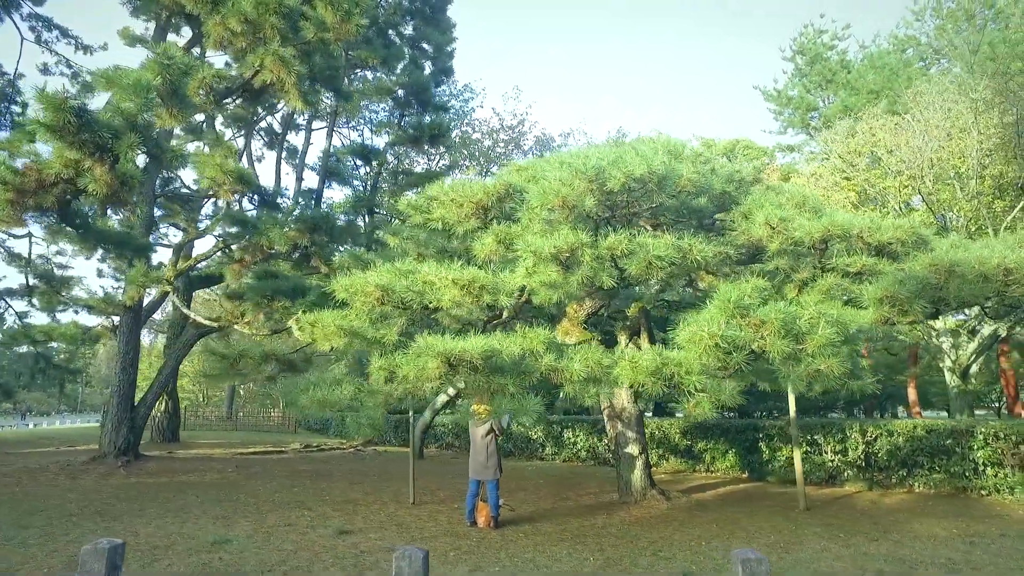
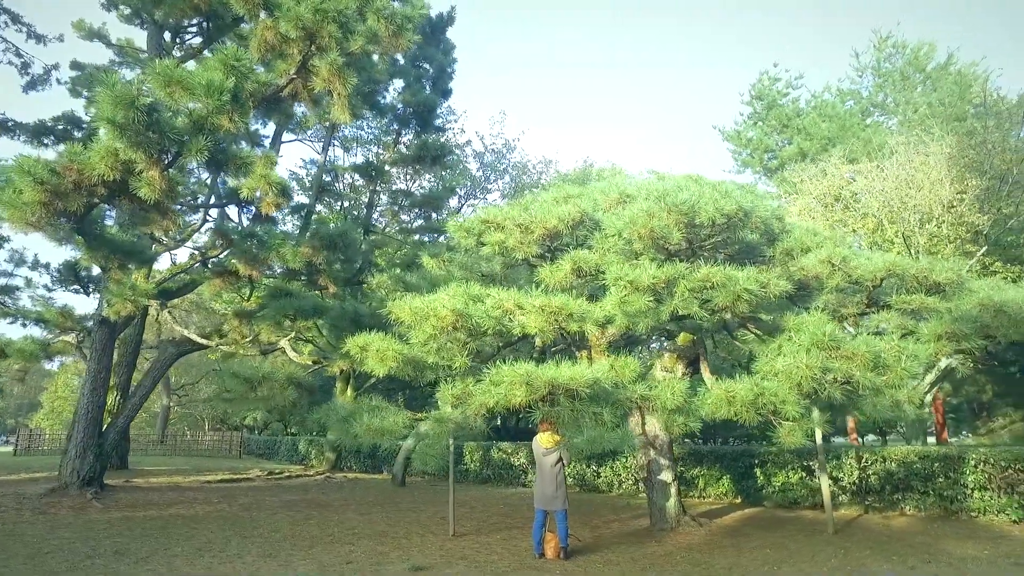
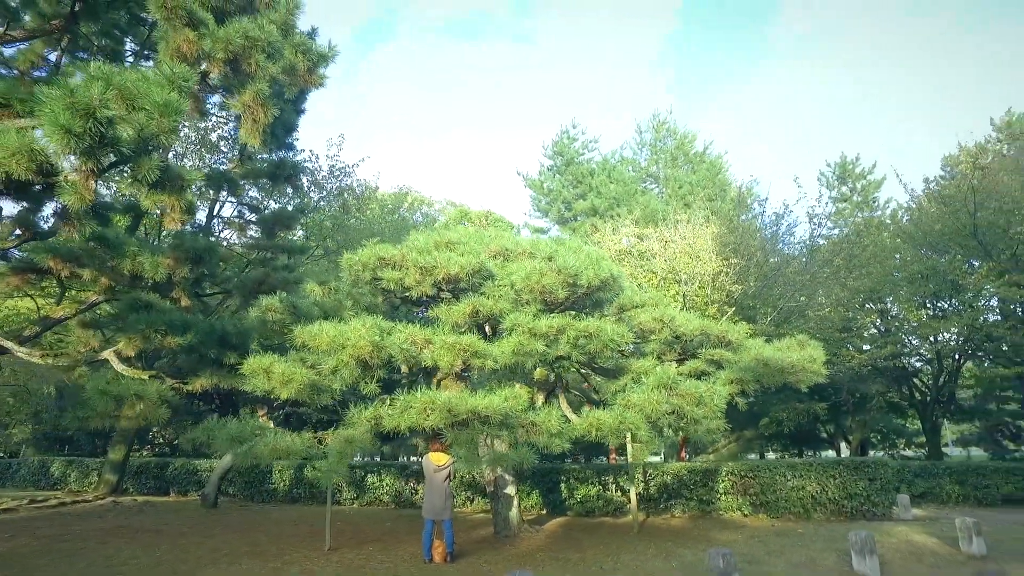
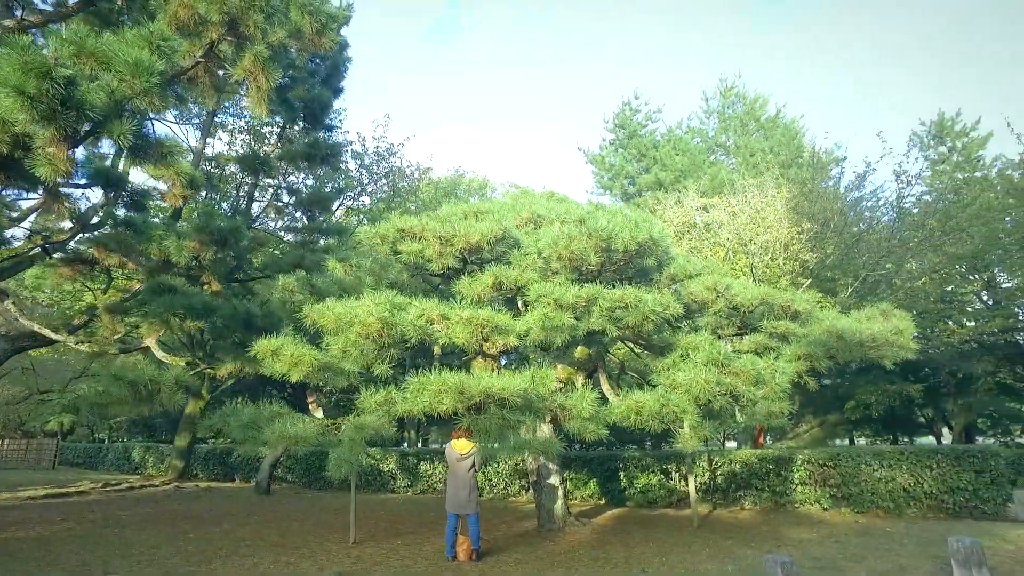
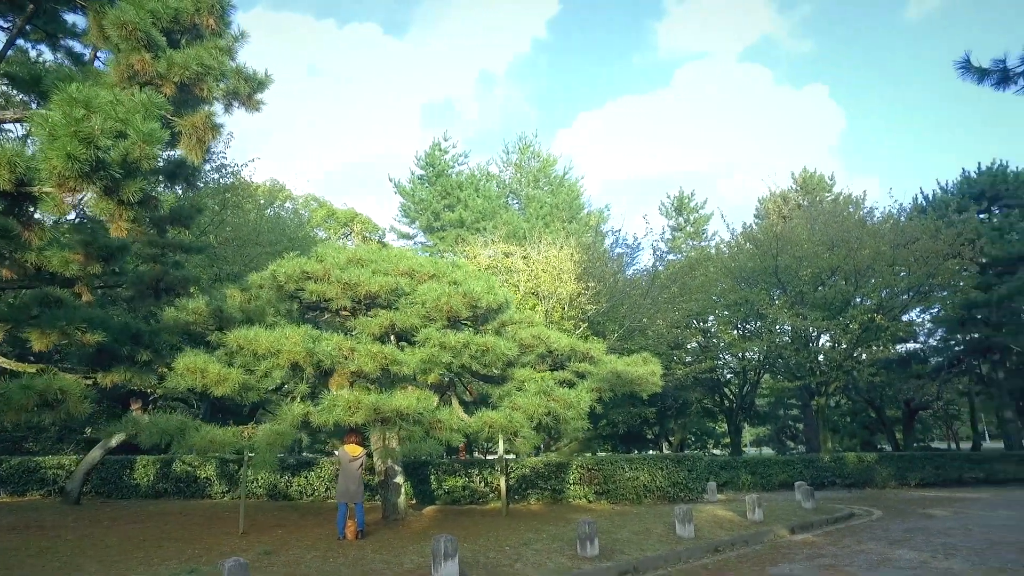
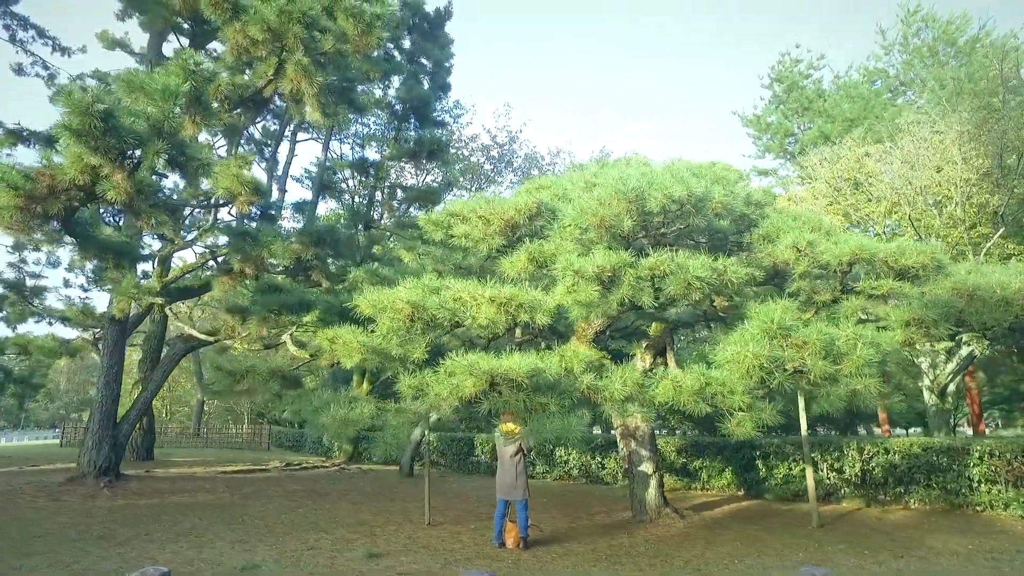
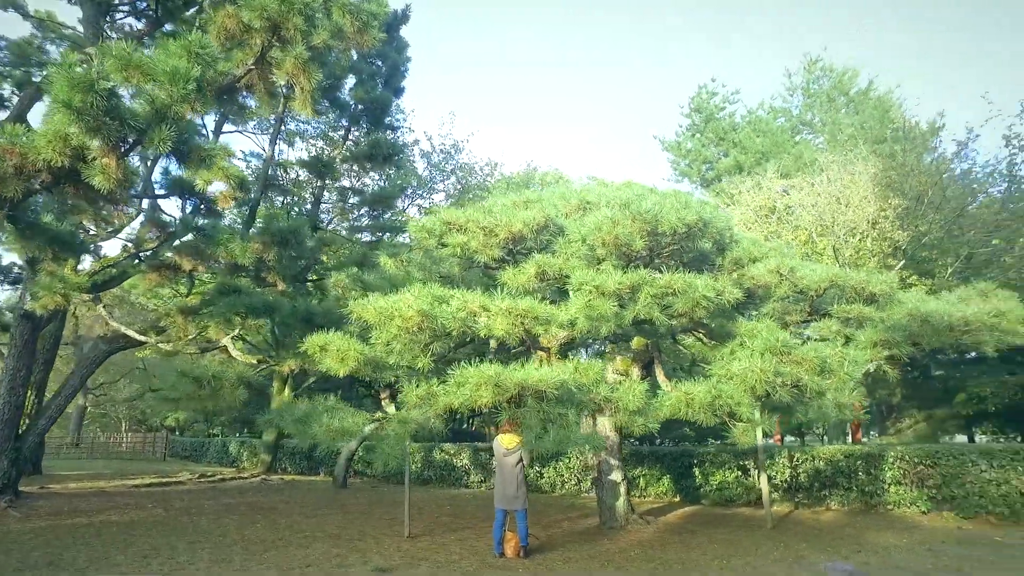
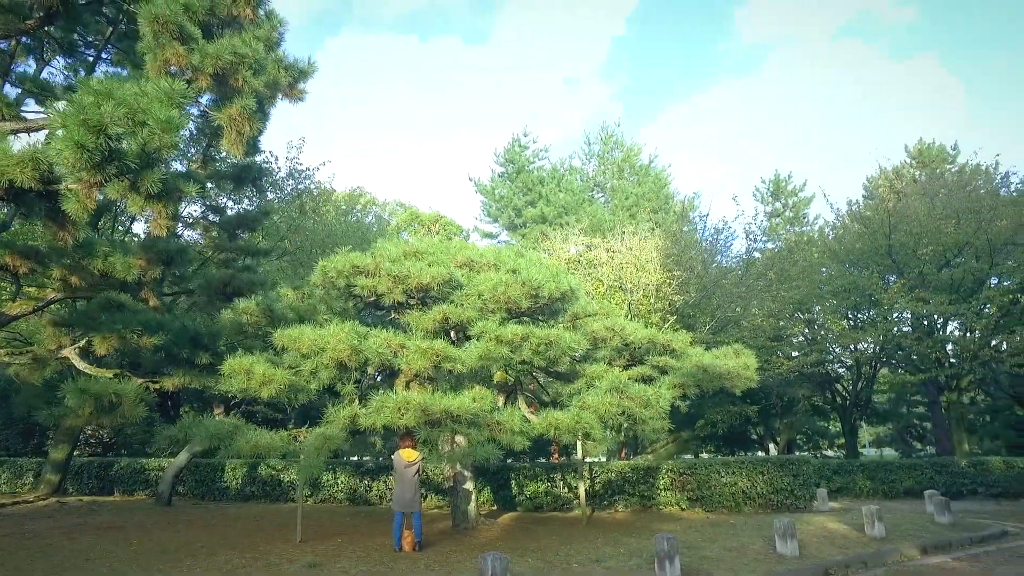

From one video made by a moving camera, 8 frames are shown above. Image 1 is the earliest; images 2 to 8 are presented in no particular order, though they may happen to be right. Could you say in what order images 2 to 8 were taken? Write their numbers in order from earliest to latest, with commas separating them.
6, 2, 7, 4, 3, 8, 5
